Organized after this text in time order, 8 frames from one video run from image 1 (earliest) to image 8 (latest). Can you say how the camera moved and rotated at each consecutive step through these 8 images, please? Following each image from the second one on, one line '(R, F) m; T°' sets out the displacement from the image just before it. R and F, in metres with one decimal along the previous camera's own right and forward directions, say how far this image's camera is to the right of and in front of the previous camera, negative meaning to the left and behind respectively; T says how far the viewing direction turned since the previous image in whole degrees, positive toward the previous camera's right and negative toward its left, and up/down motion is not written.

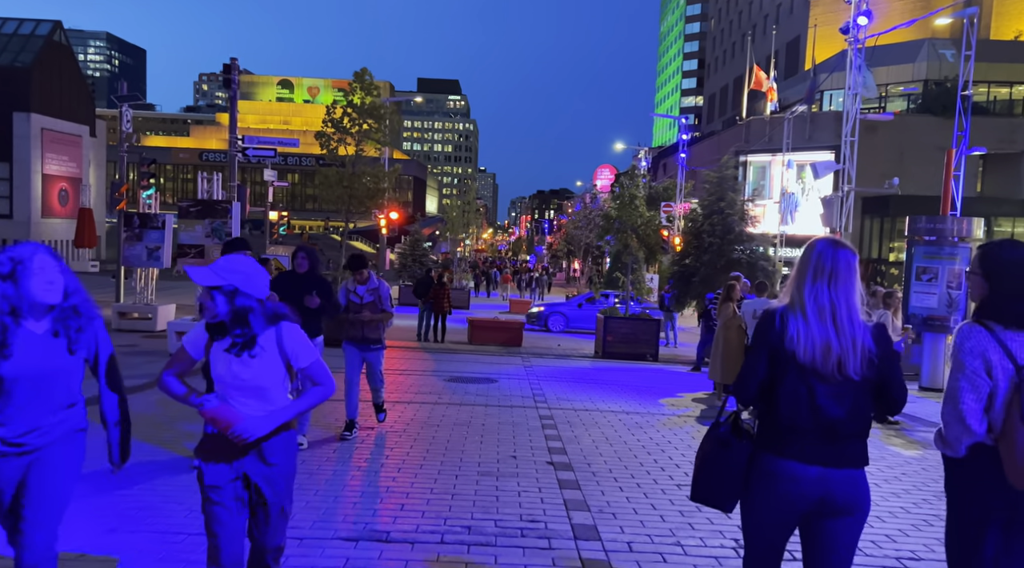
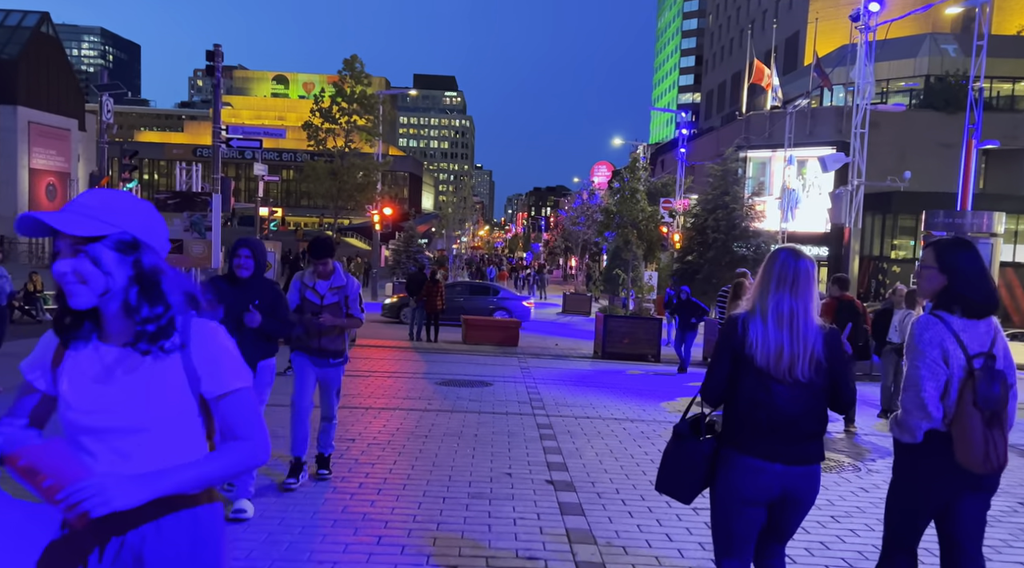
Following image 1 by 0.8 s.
(0.0, +0.7) m; 0°
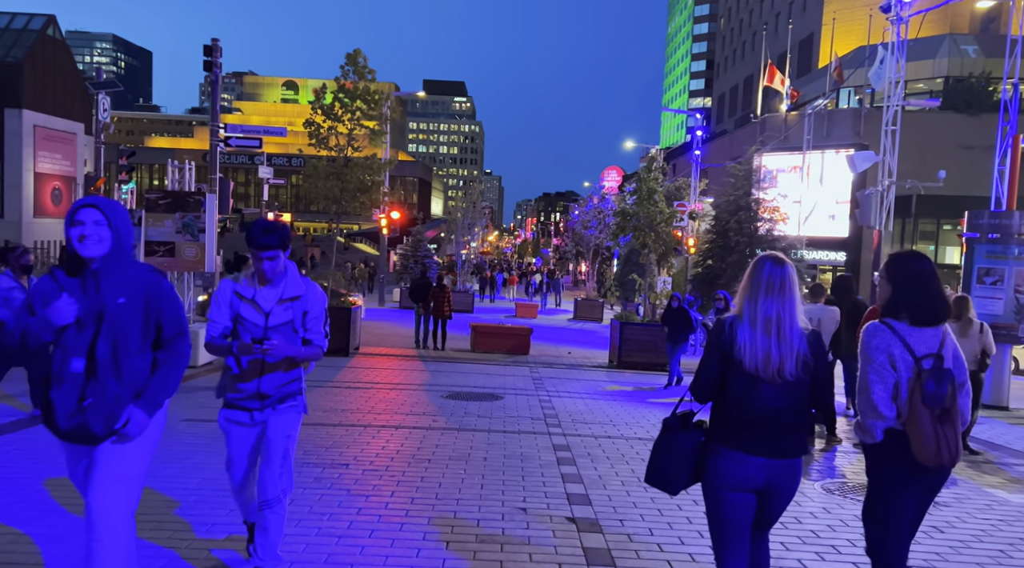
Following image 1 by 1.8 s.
(0.0, +0.8) m; -1°
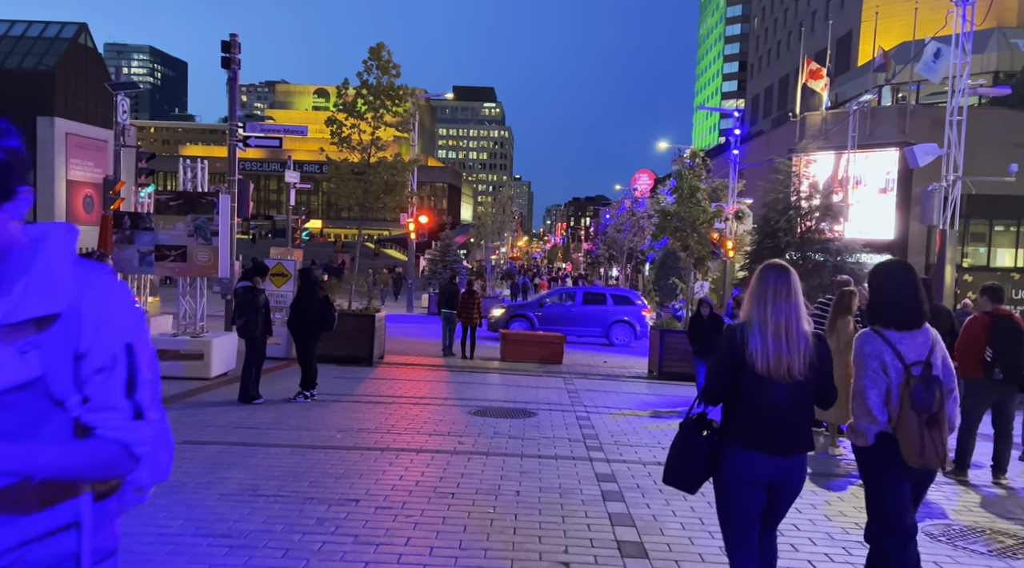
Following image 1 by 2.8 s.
(0.0, +0.9) m; -2°
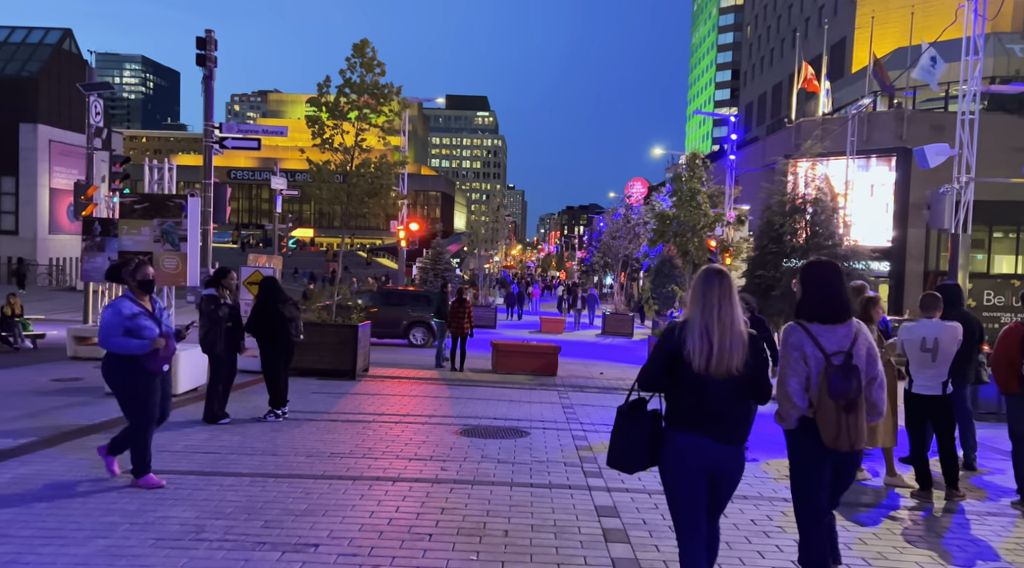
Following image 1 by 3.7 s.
(0.0, +0.7) m; 0°
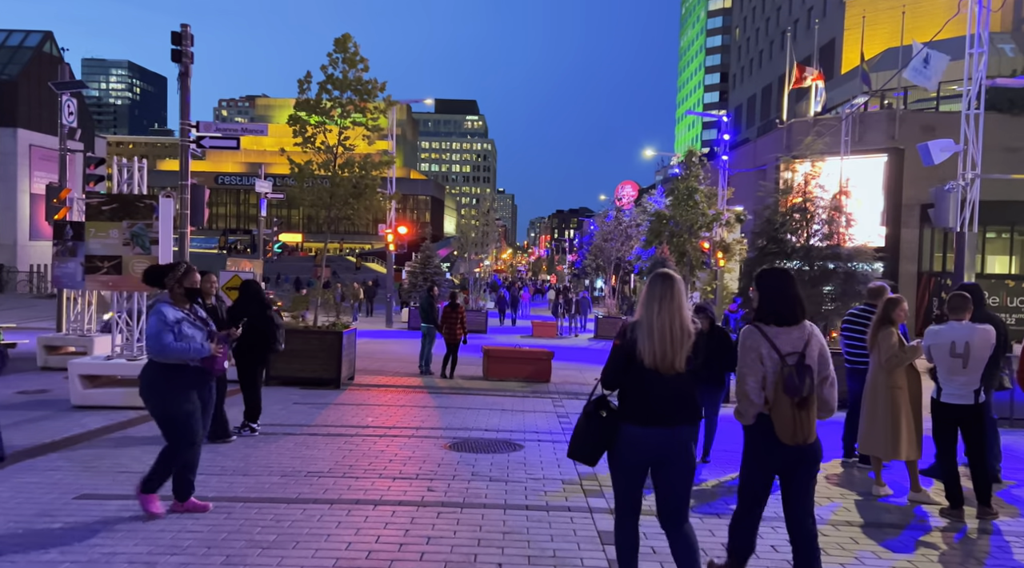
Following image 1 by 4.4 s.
(0.0, +0.6) m; +1°
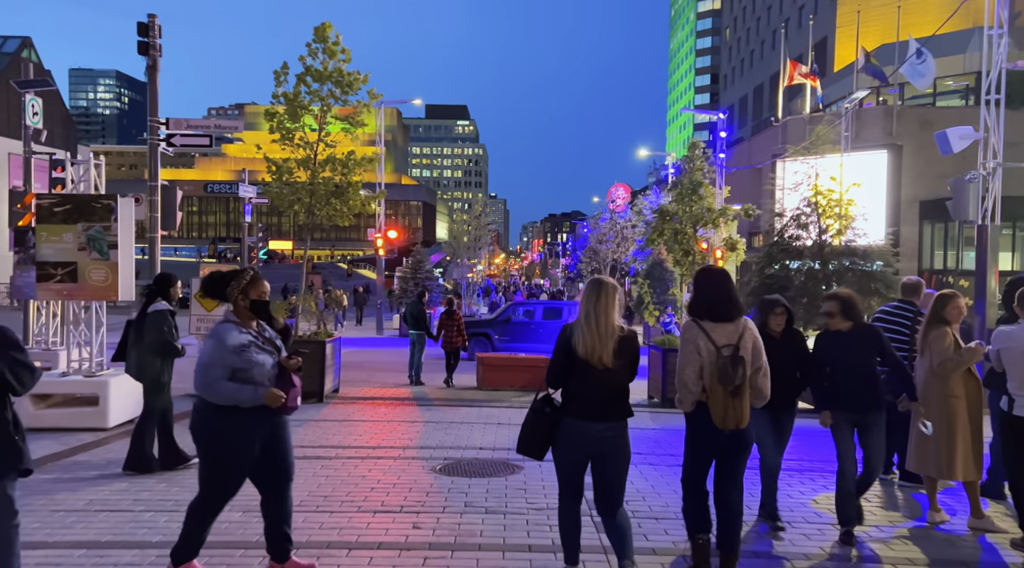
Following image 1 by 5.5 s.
(0.0, +0.9) m; 0°
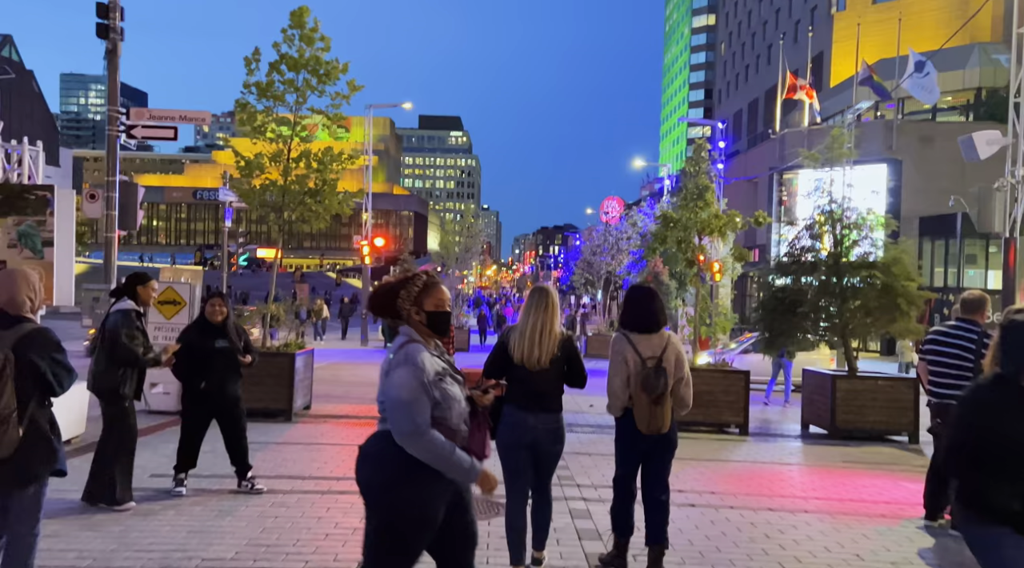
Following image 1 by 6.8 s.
(0.0, +1.0) m; +1°
